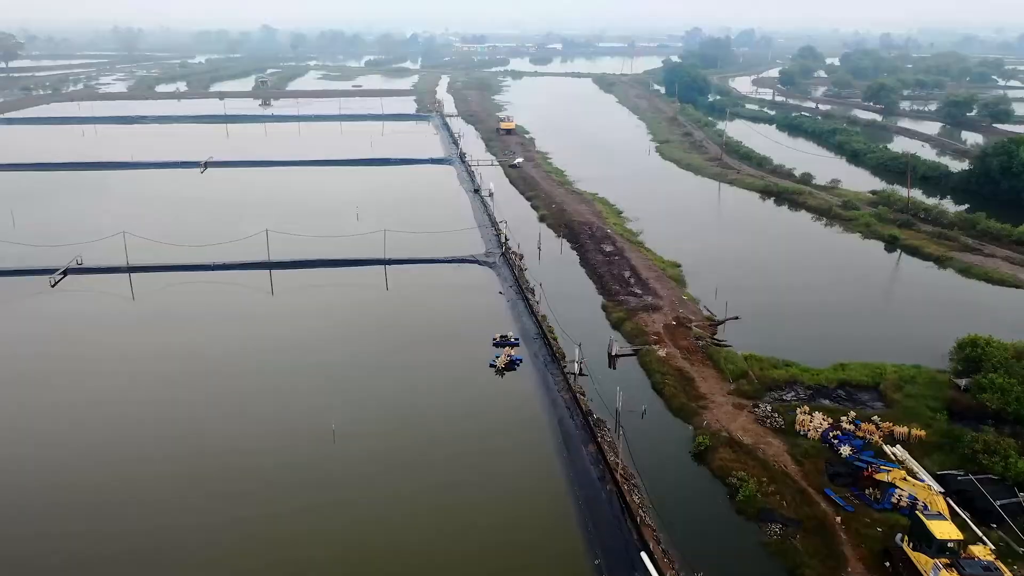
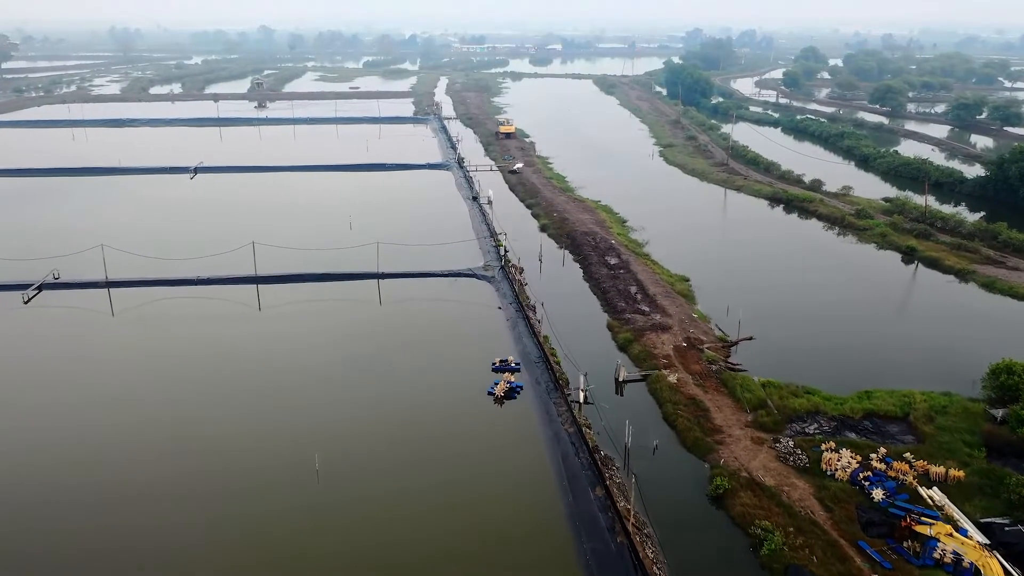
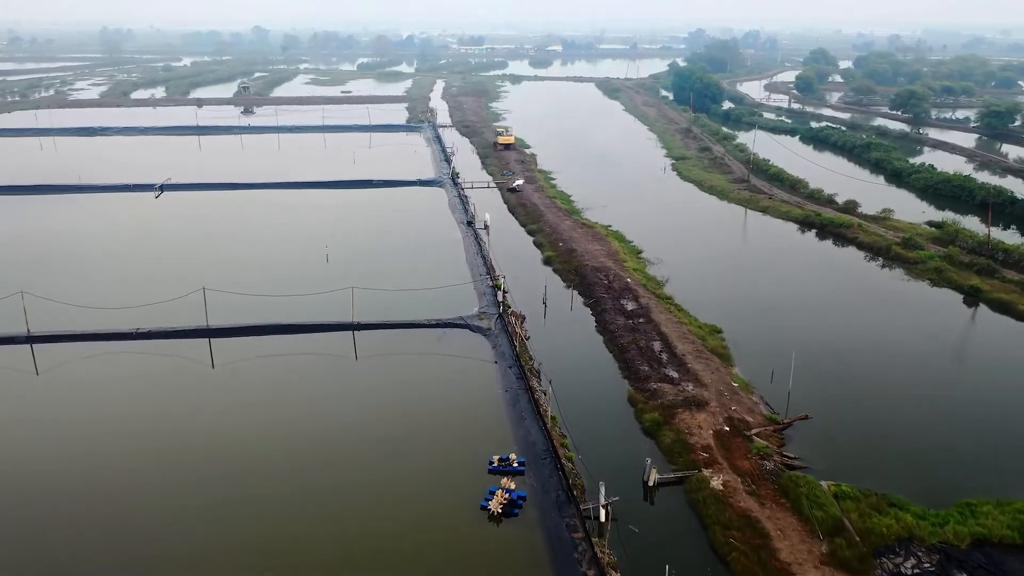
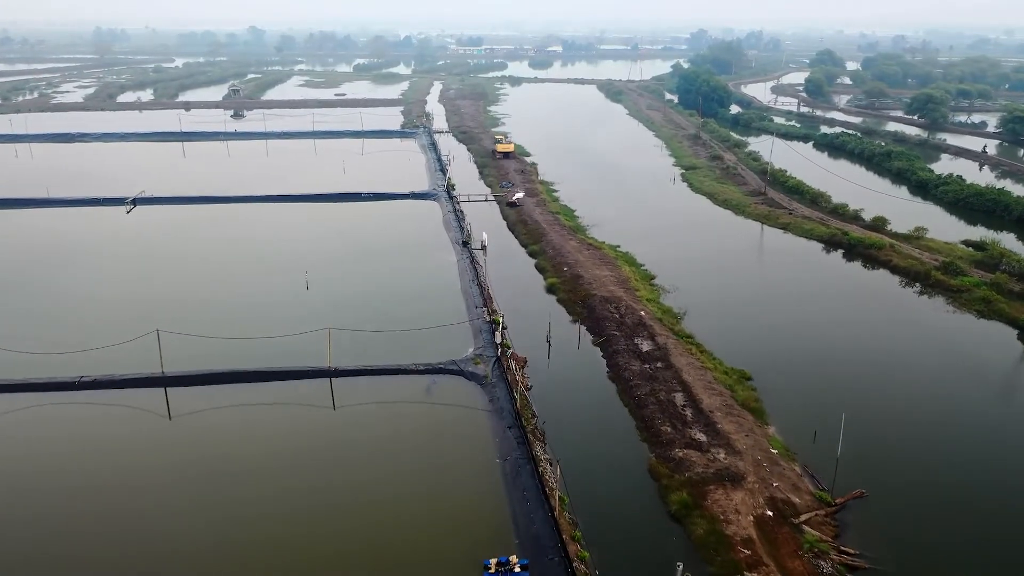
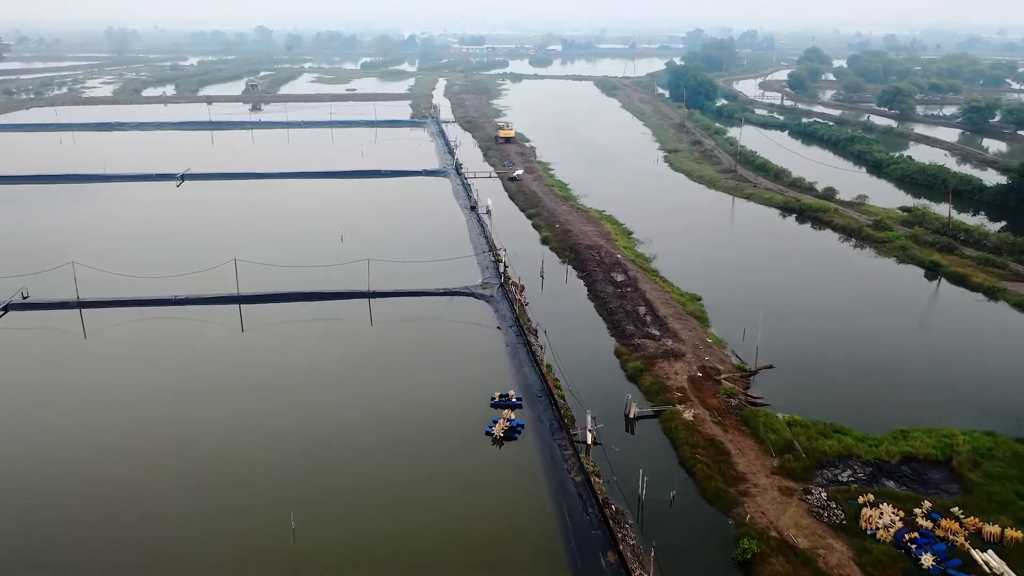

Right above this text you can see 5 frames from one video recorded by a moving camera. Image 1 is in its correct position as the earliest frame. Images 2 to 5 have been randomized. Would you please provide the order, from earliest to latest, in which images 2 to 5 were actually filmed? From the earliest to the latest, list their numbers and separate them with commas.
2, 5, 3, 4
